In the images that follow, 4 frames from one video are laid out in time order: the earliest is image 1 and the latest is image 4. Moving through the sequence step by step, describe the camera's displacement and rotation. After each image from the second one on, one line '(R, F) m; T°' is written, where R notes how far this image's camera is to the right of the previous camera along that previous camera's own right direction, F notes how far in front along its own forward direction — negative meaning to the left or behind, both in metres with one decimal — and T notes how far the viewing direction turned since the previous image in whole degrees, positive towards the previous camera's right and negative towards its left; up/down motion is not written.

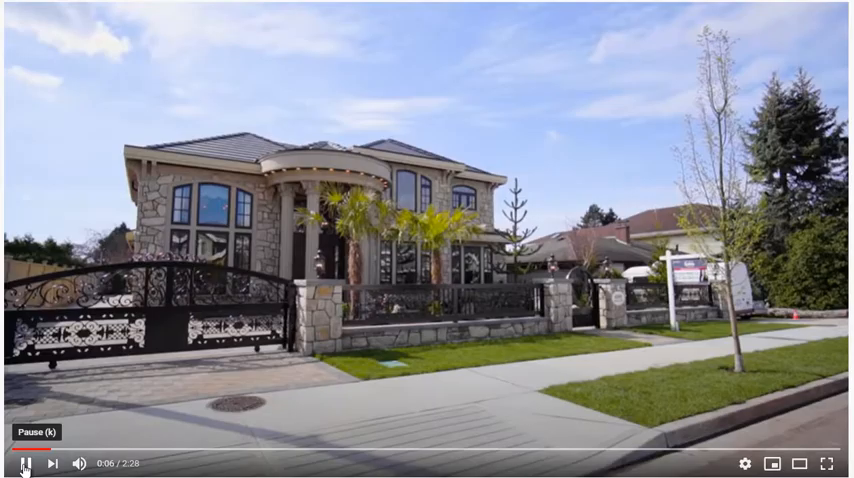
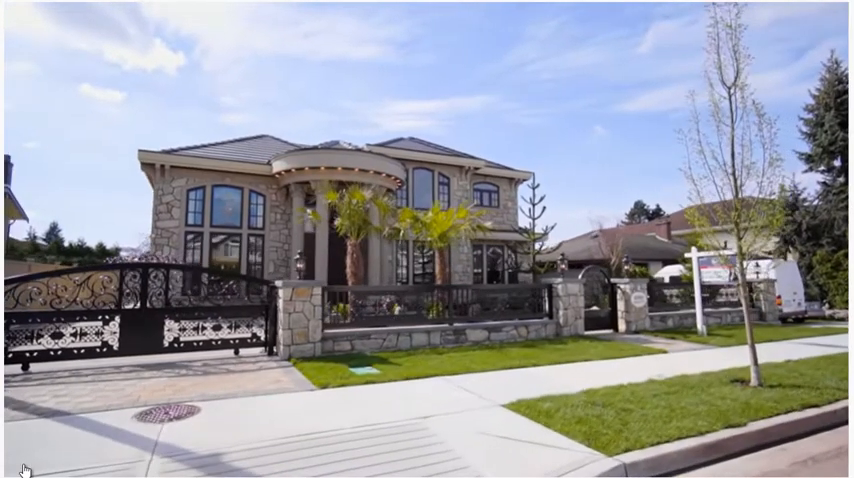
(+1.0, +0.6) m; -5°
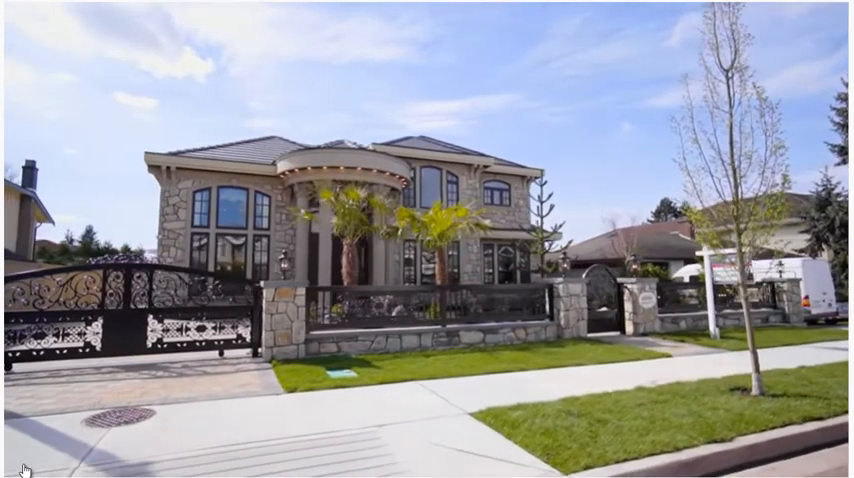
(+0.6, +0.3) m; -3°
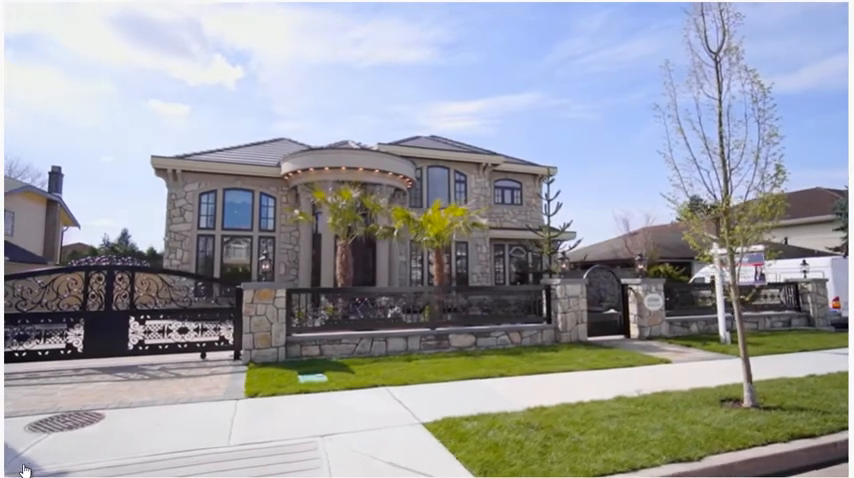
(+0.7, +0.3) m; -3°
